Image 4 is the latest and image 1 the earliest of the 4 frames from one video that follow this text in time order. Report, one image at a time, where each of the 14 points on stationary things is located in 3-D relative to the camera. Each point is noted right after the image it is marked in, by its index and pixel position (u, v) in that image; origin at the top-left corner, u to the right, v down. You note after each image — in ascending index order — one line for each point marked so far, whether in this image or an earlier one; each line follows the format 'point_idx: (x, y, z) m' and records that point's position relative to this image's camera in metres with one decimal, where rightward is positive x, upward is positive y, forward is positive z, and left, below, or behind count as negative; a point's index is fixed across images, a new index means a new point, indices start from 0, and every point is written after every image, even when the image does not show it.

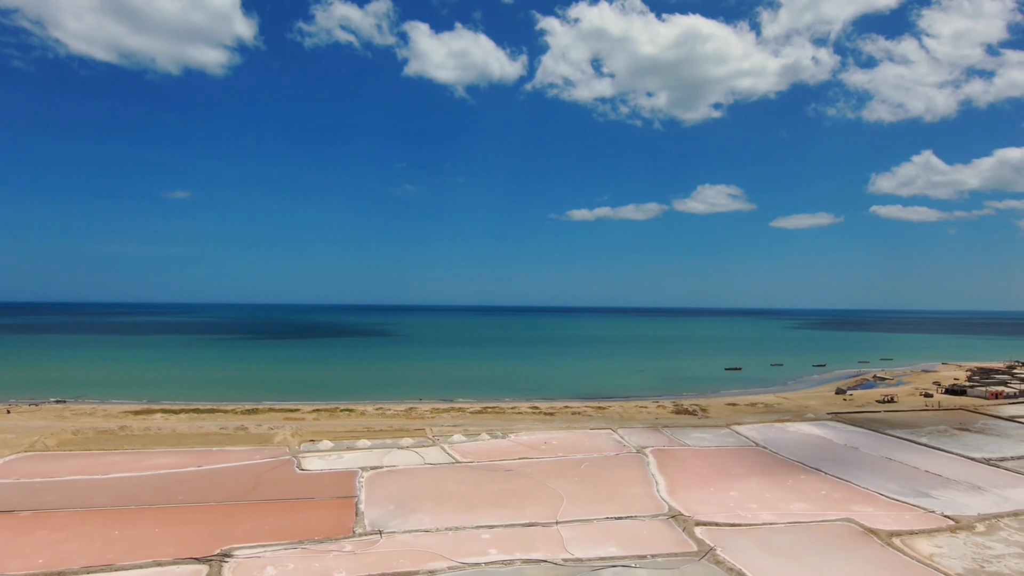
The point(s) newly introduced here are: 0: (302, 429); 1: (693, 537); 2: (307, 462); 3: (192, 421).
0: (-6.9, -4.6, +17.6) m
1: (+3.5, -4.9, +10.4) m
2: (-5.3, -4.5, +13.8) m
3: (-11.2, -4.7, +18.8) m
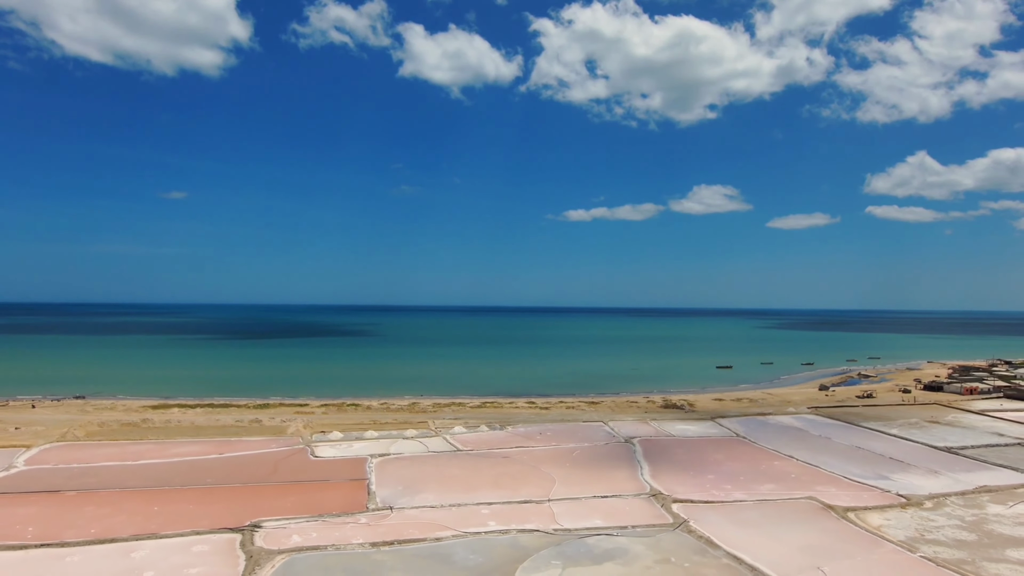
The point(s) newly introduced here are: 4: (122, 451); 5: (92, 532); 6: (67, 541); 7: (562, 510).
0: (-7.0, -4.7, +18.8) m
1: (+3.5, -4.9, +11.7) m
2: (-5.4, -4.6, +14.9) m
3: (-11.4, -4.7, +19.9) m
4: (-10.7, -4.5, +14.6) m
5: (-7.9, -4.6, +9.9) m
6: (-8.0, -4.5, +9.5) m
7: (+1.1, -4.8, +11.5) m
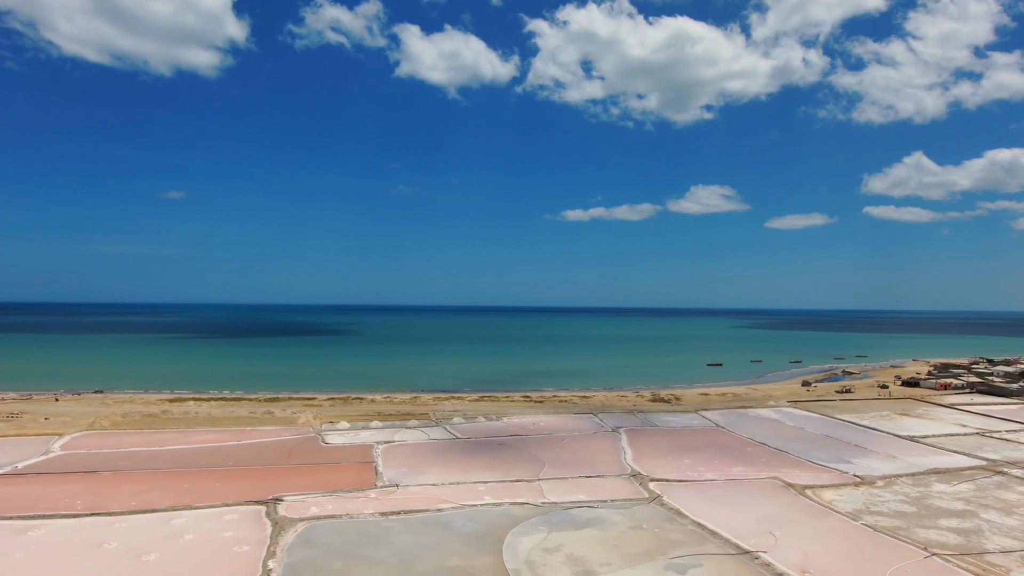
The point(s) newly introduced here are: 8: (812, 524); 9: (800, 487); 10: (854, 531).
0: (-7.2, -4.7, +20.1) m
1: (+3.3, -4.9, +13.0) m
2: (-5.6, -4.6, +16.3) m
3: (-11.6, -4.8, +21.2) m
4: (-10.9, -4.5, +15.8) m
5: (-8.0, -4.6, +11.2) m
6: (-8.1, -4.5, +10.8) m
7: (+0.9, -4.9, +12.9) m
8: (+6.3, -5.0, +11.1) m
9: (+7.3, -5.0, +13.4) m
10: (+7.0, -5.0, +10.8) m
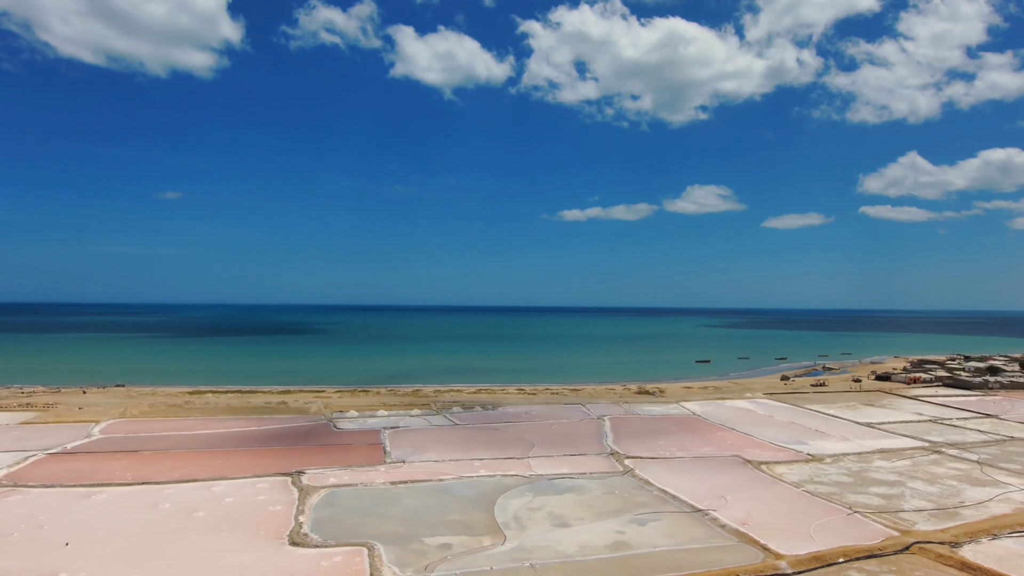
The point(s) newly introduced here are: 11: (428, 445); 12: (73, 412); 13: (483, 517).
0: (-7.5, -4.7, +21.8) m
1: (+3.1, -4.9, +14.9) m
2: (-5.9, -4.6, +18.0) m
3: (-11.9, -4.8, +22.9) m
4: (-11.2, -4.5, +17.6) m
5: (-8.2, -4.6, +12.9) m
6: (-8.4, -4.6, +12.5) m
7: (+0.7, -4.9, +14.7) m
8: (+6.1, -5.0, +13.0) m
9: (+7.0, -5.0, +15.2) m
10: (+6.8, -5.0, +12.7) m
11: (-2.6, -4.8, +16.1) m
12: (-15.8, -4.4, +18.9) m
13: (-0.6, -4.8, +11.0) m
